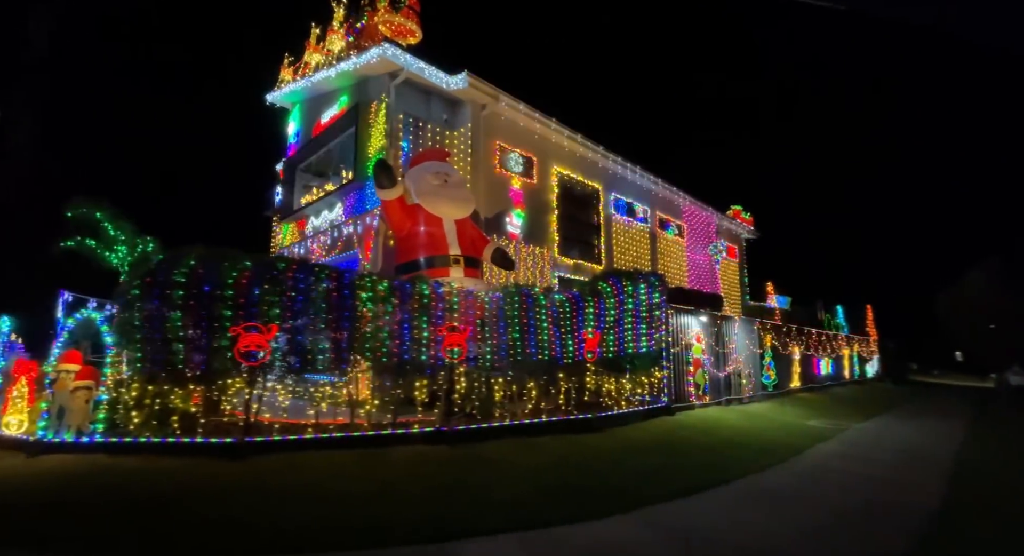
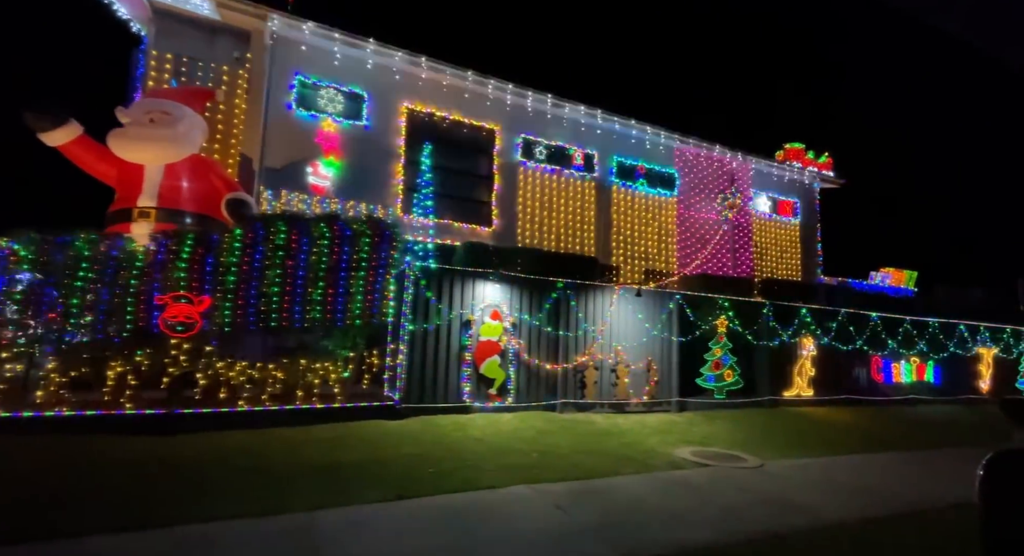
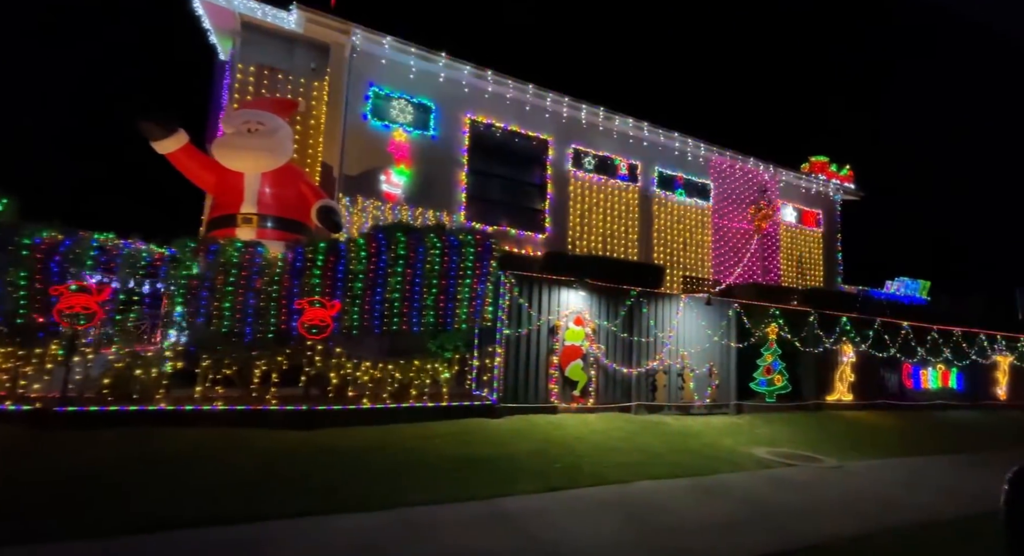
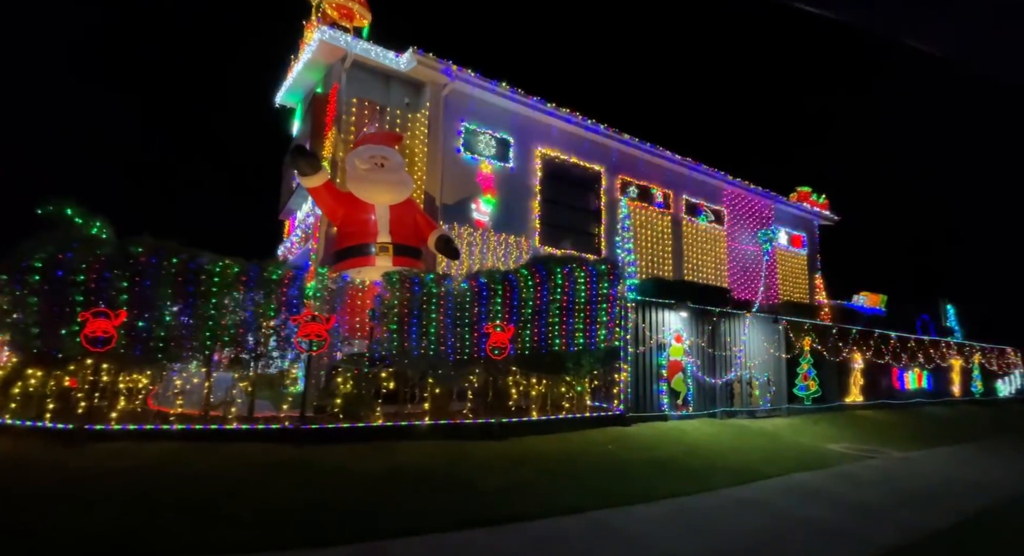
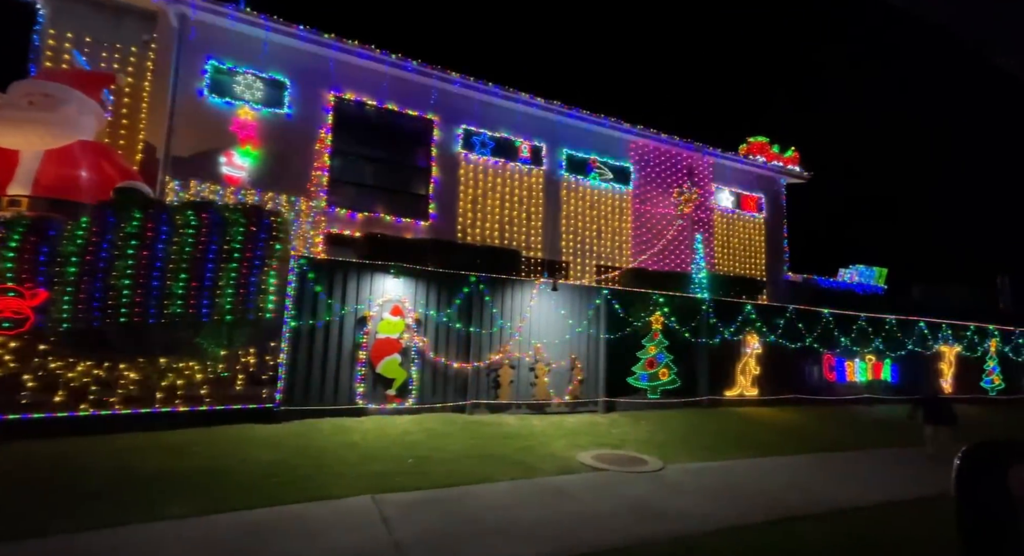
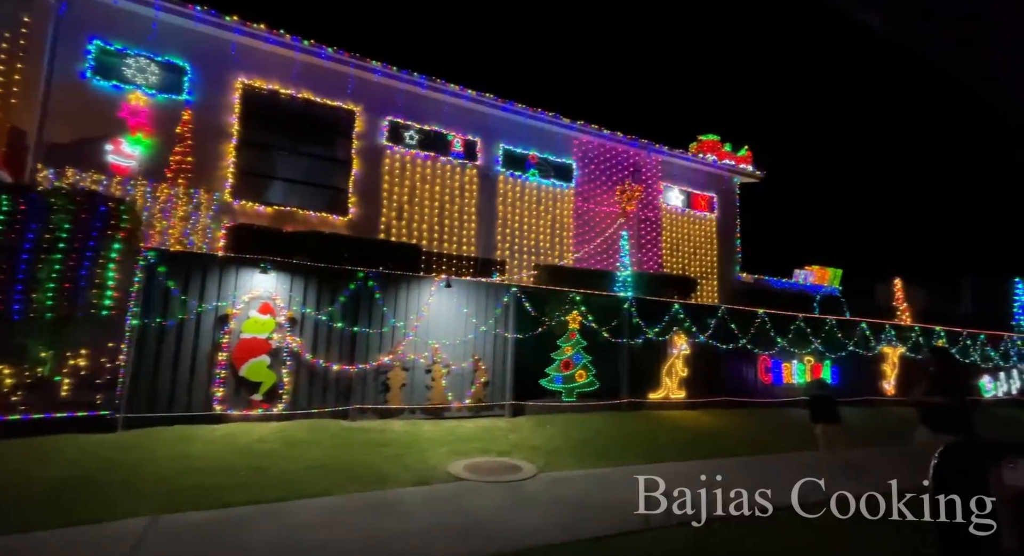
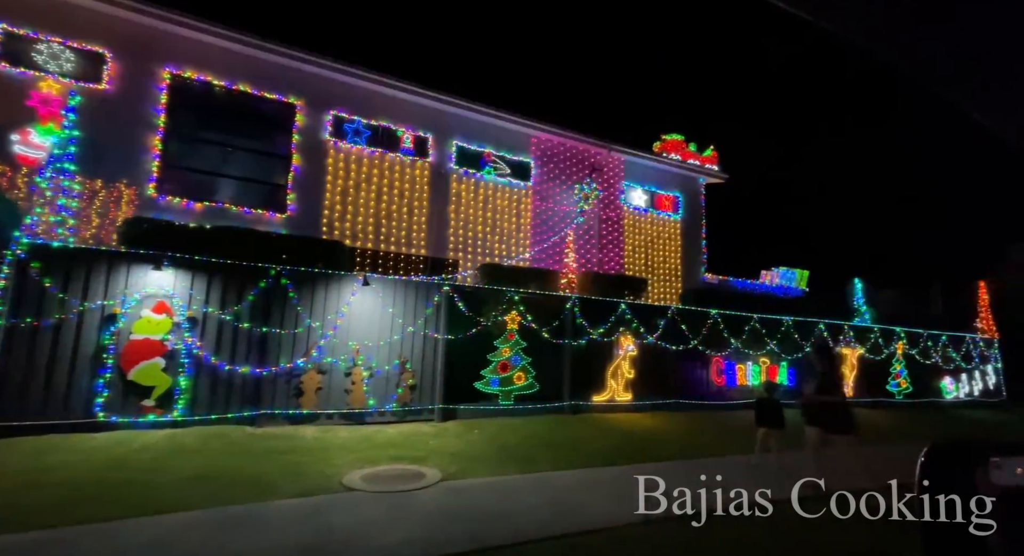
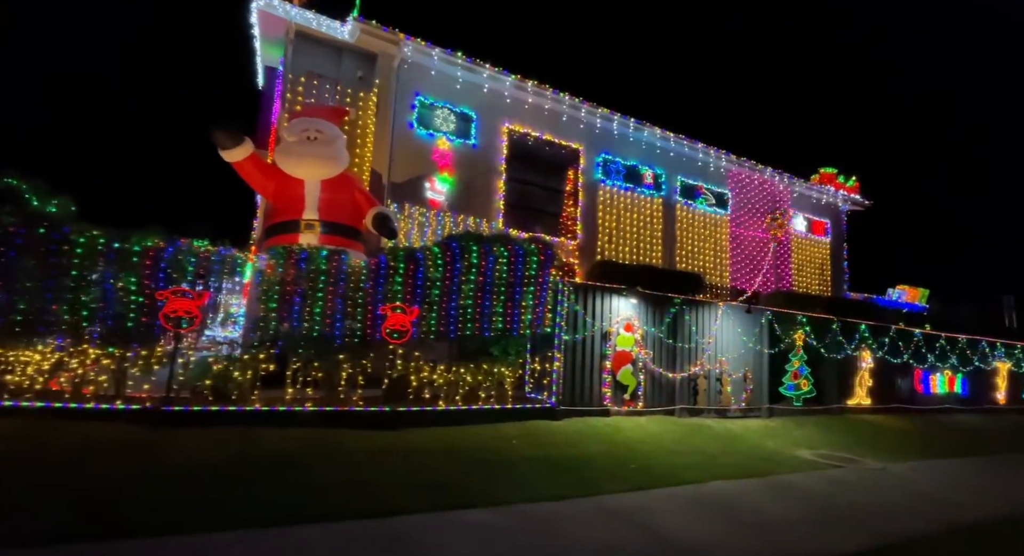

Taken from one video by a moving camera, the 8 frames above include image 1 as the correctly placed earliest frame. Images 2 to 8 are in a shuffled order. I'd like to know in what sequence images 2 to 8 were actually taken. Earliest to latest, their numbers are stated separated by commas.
4, 8, 3, 2, 5, 6, 7
